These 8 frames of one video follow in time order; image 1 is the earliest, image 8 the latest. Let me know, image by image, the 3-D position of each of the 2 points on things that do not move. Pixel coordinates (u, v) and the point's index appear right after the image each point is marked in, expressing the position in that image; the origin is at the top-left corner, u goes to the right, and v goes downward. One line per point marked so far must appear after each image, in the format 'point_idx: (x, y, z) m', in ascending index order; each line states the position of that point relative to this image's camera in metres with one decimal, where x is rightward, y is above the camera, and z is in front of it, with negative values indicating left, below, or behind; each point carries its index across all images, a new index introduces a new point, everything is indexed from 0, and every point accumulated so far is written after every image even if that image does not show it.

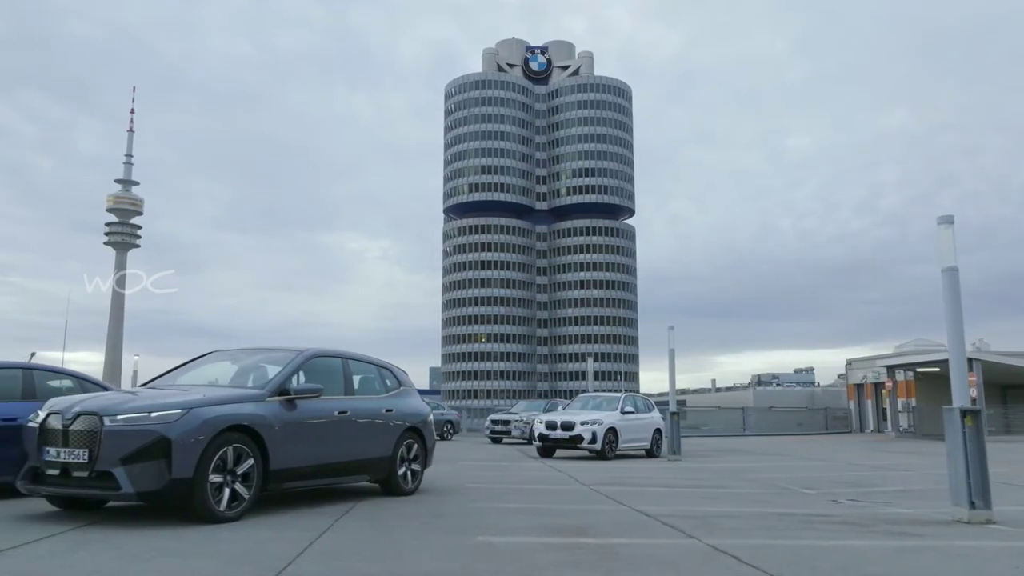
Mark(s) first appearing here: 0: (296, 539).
0: (-1.5, -1.8, +6.2) m
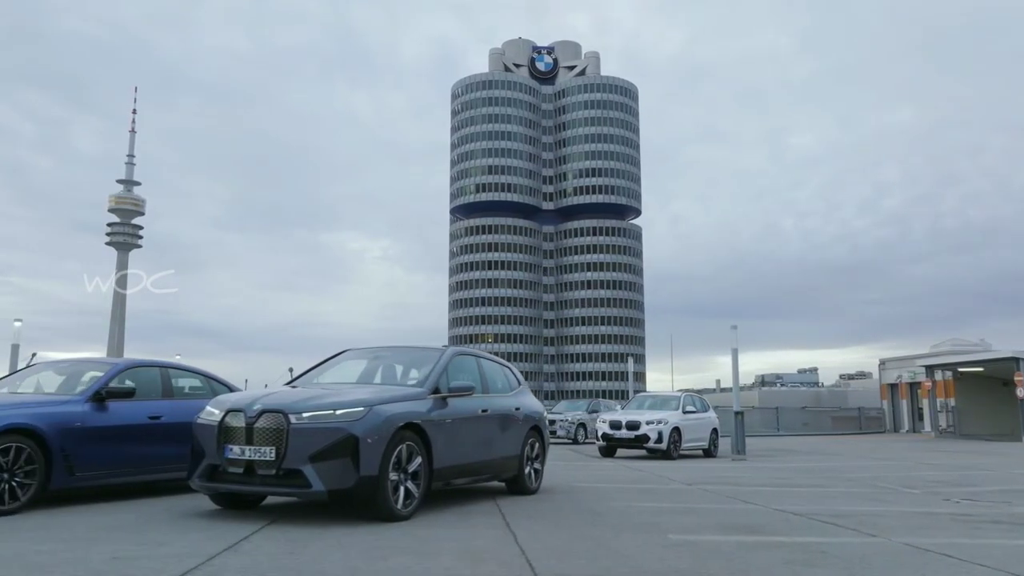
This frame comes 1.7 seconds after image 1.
0: (-0.1, -1.8, +6.2) m
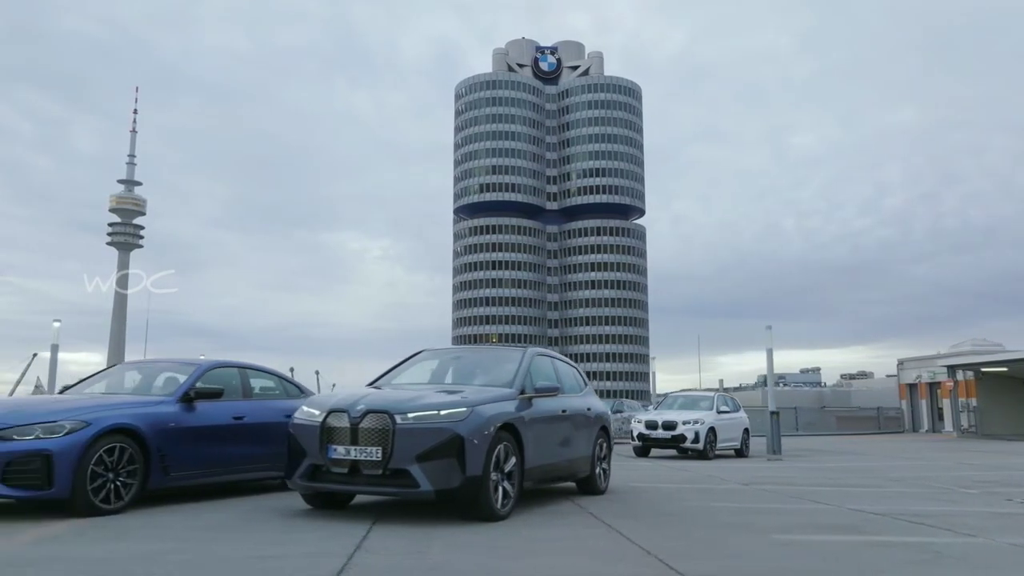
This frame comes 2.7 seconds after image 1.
0: (+0.6, -1.8, +6.2) m
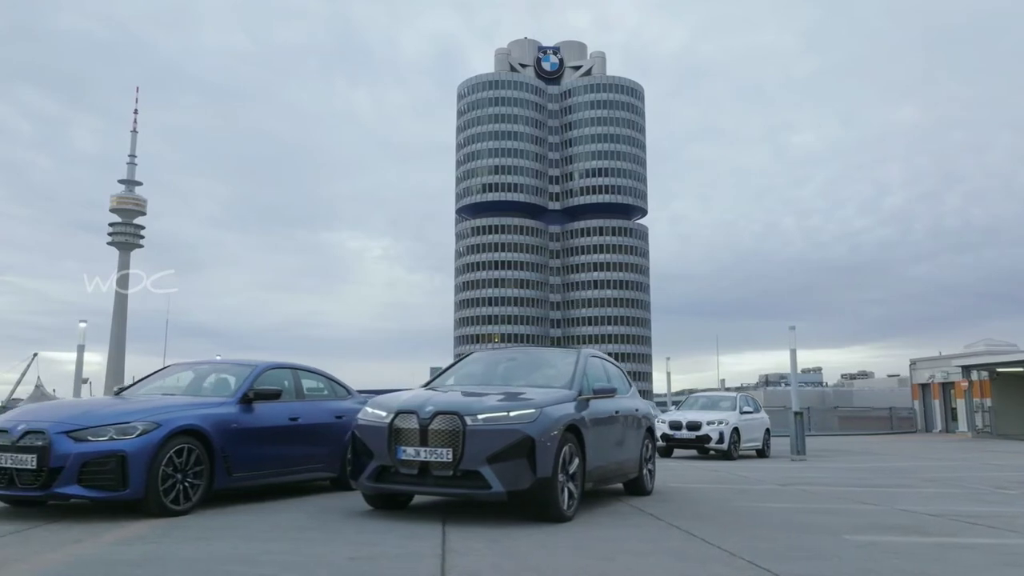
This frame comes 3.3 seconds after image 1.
0: (+1.2, -1.8, +6.2) m
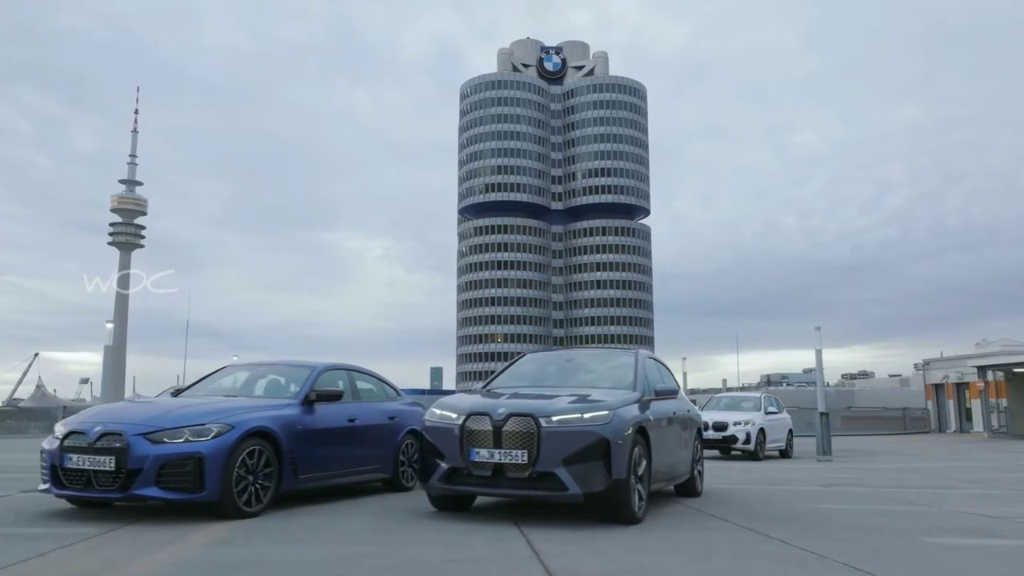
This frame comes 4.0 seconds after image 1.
0: (+1.7, -1.8, +6.2) m
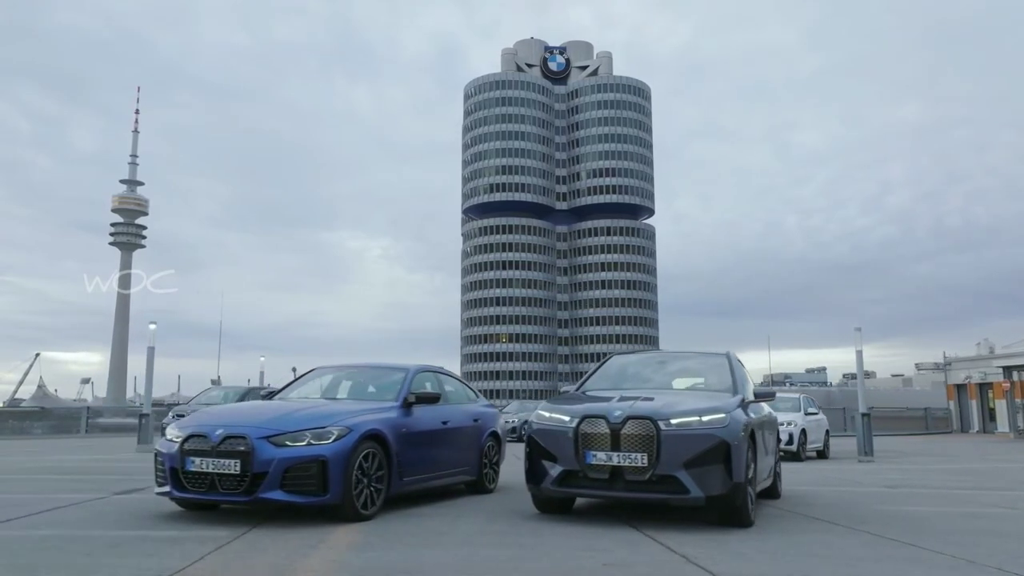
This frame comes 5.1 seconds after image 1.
0: (+2.6, -1.8, +6.2) m
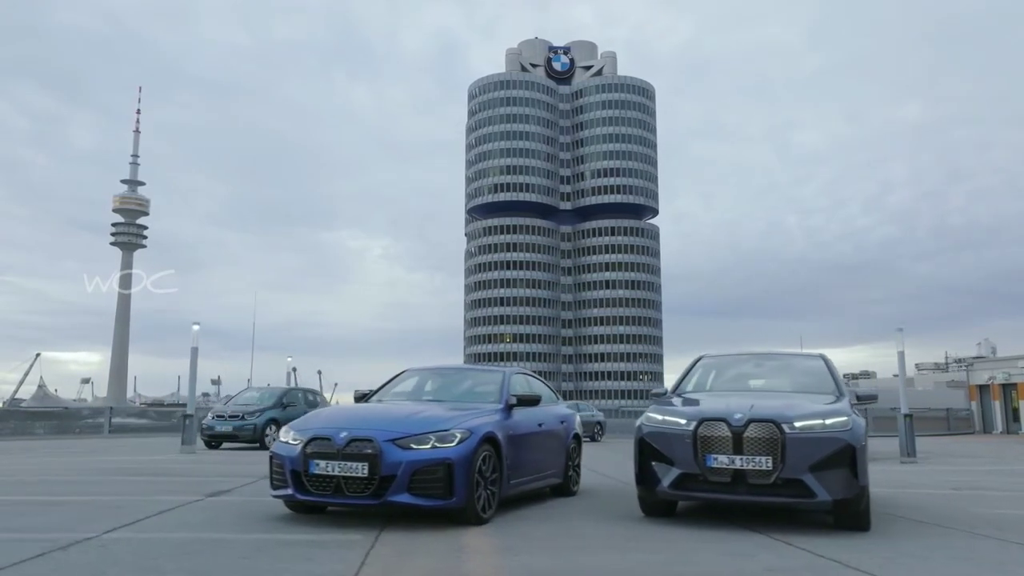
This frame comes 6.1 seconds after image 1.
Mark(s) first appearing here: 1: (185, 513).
0: (+3.5, -1.8, +6.2) m
1: (-2.7, -1.8, +7.2) m
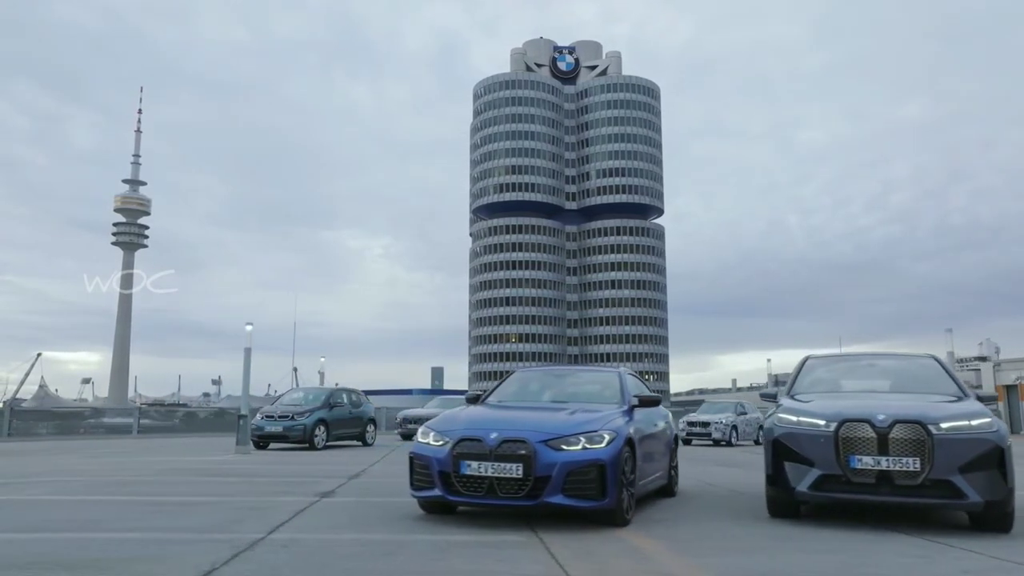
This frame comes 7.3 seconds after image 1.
0: (+4.6, -1.8, +6.2) m
1: (-1.5, -1.8, +7.2) m
